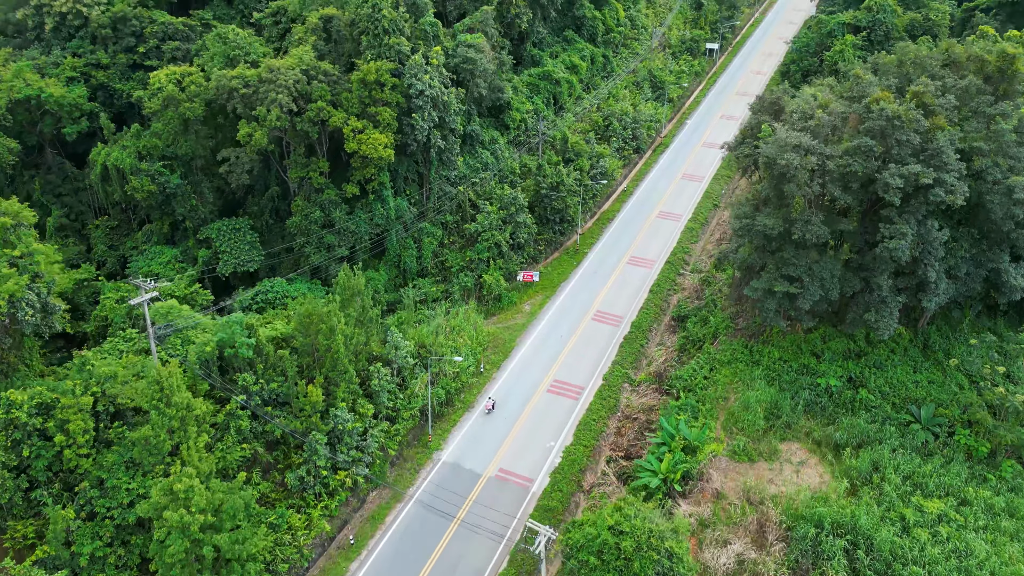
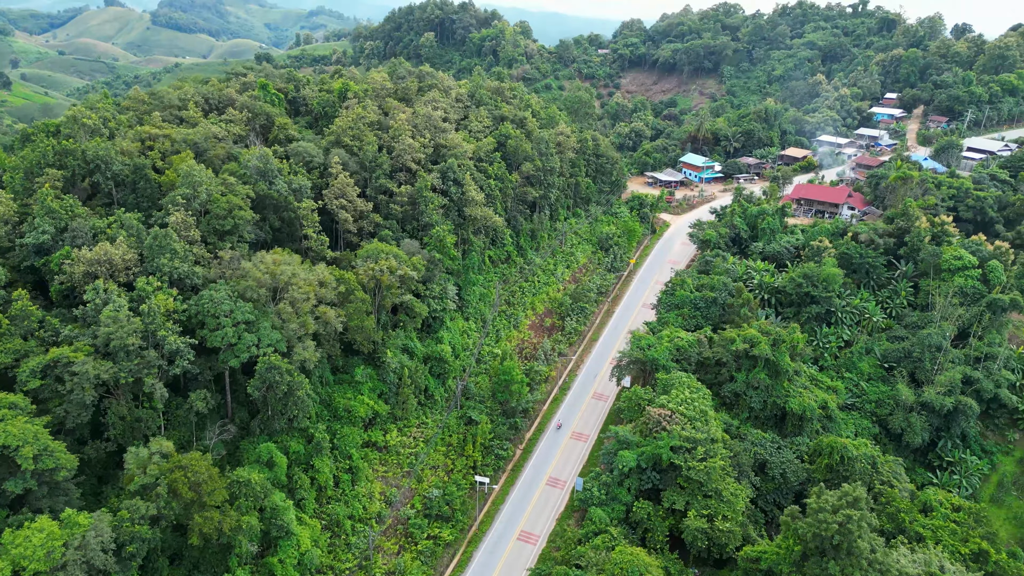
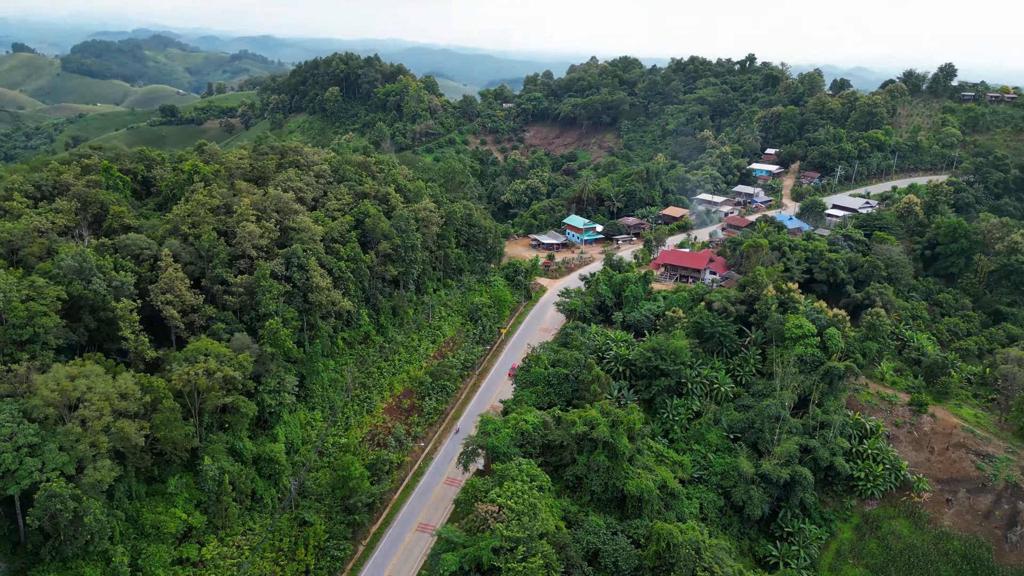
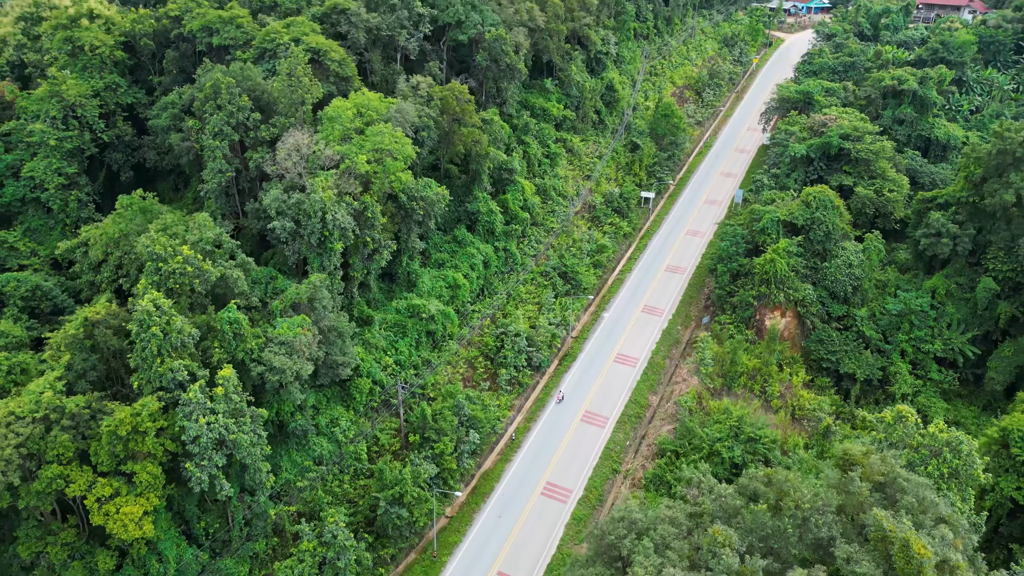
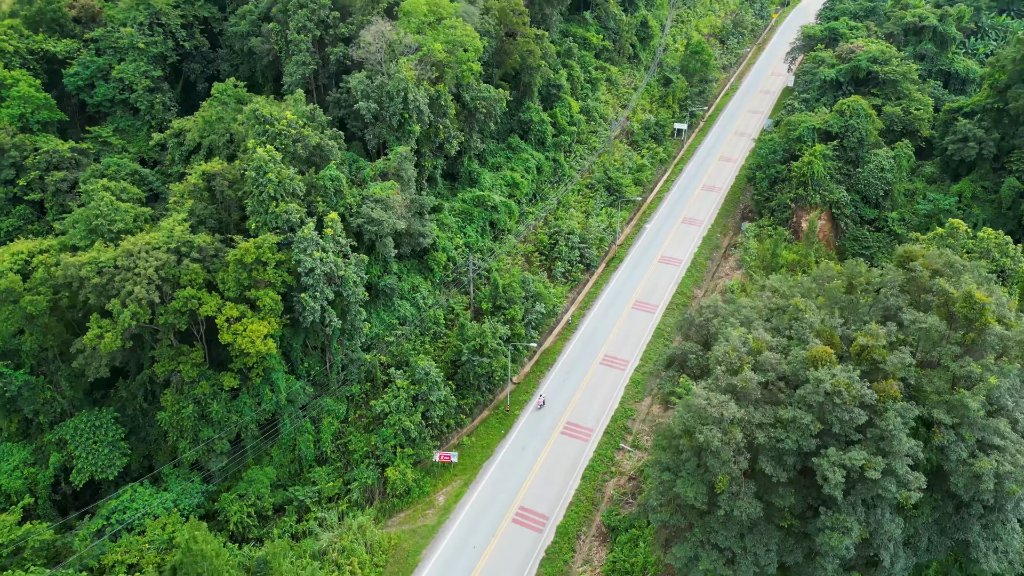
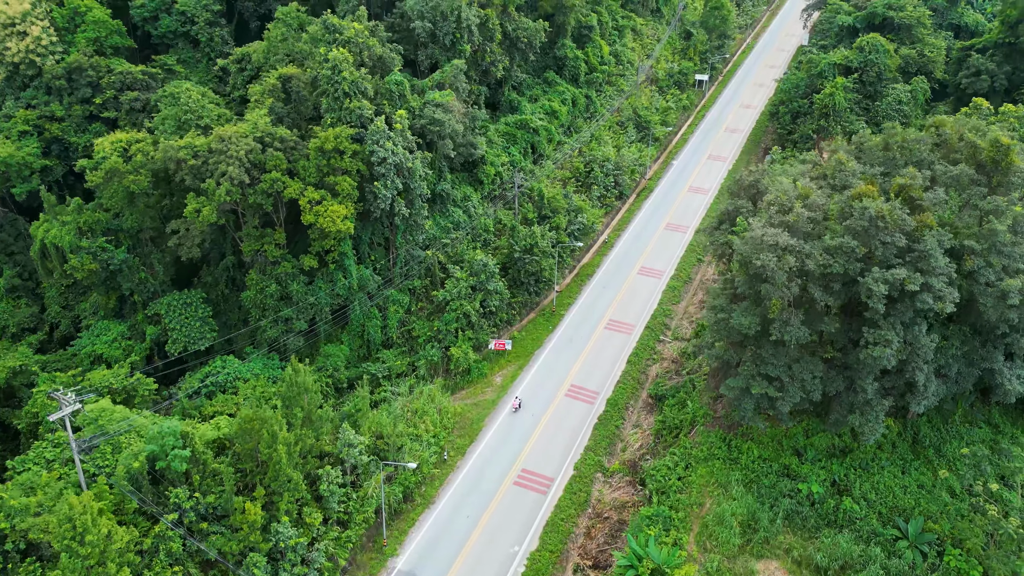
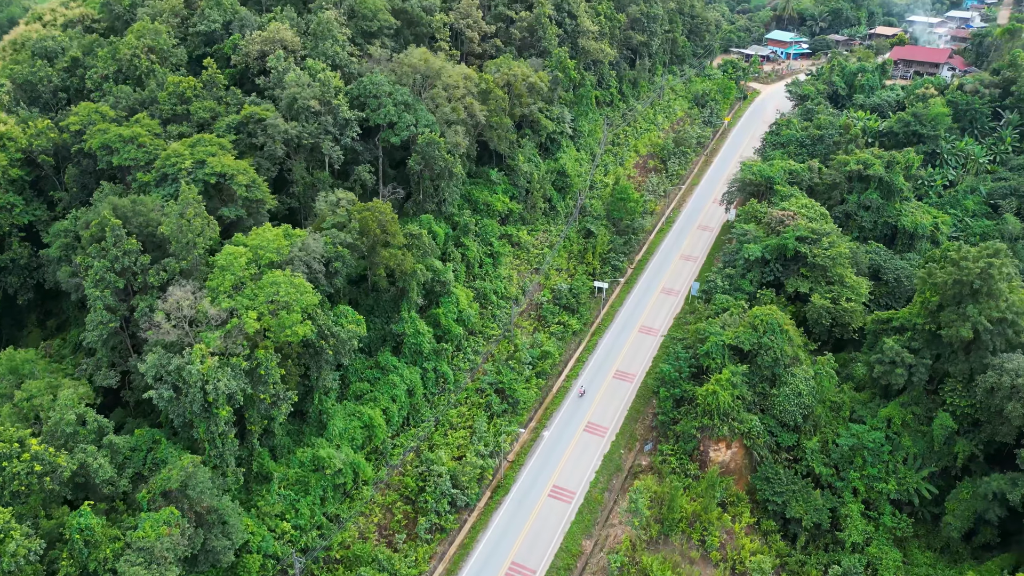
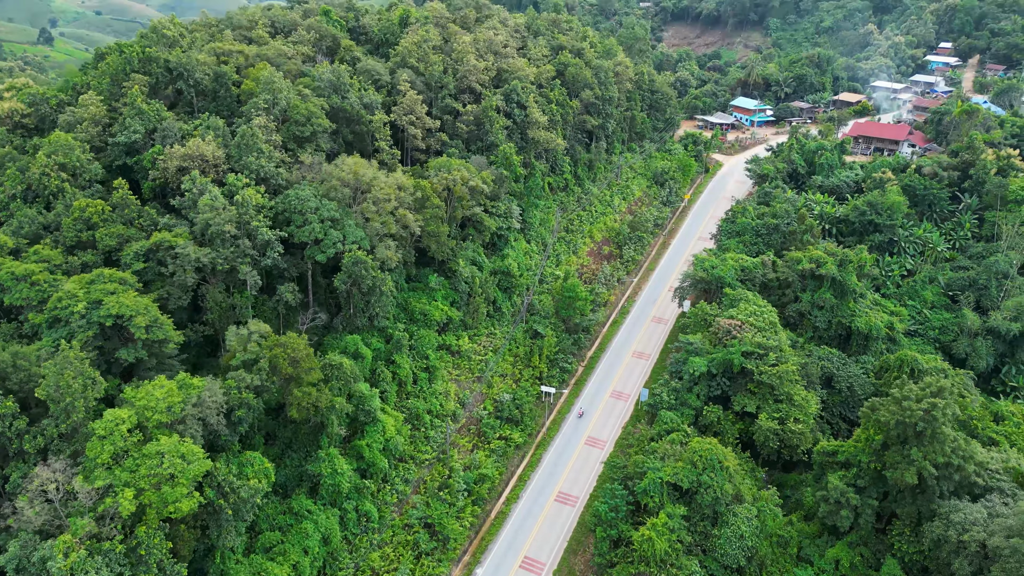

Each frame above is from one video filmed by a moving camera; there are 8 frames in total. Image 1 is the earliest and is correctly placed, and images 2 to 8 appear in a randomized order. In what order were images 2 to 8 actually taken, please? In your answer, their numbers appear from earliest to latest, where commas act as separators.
6, 5, 4, 7, 8, 2, 3
